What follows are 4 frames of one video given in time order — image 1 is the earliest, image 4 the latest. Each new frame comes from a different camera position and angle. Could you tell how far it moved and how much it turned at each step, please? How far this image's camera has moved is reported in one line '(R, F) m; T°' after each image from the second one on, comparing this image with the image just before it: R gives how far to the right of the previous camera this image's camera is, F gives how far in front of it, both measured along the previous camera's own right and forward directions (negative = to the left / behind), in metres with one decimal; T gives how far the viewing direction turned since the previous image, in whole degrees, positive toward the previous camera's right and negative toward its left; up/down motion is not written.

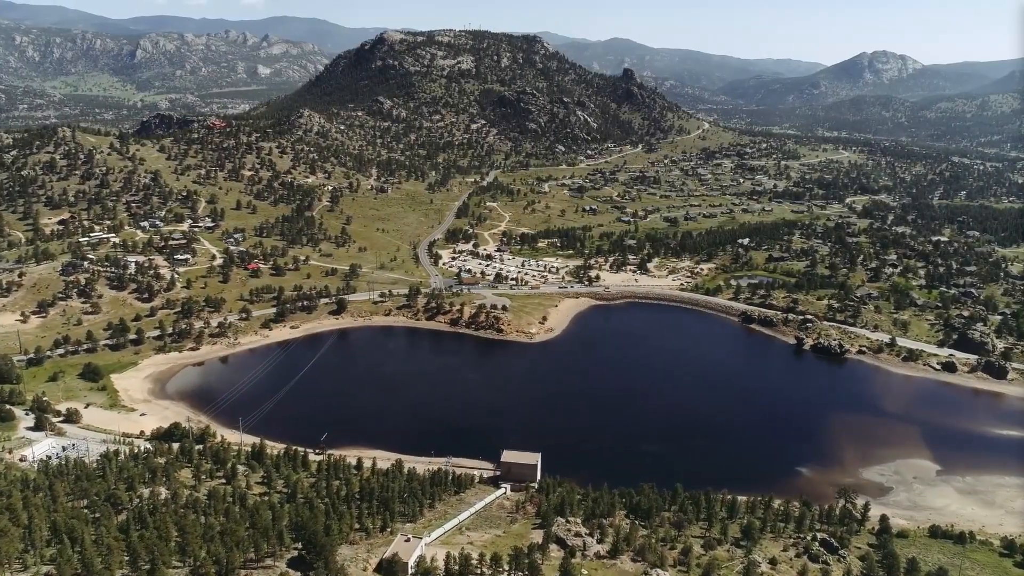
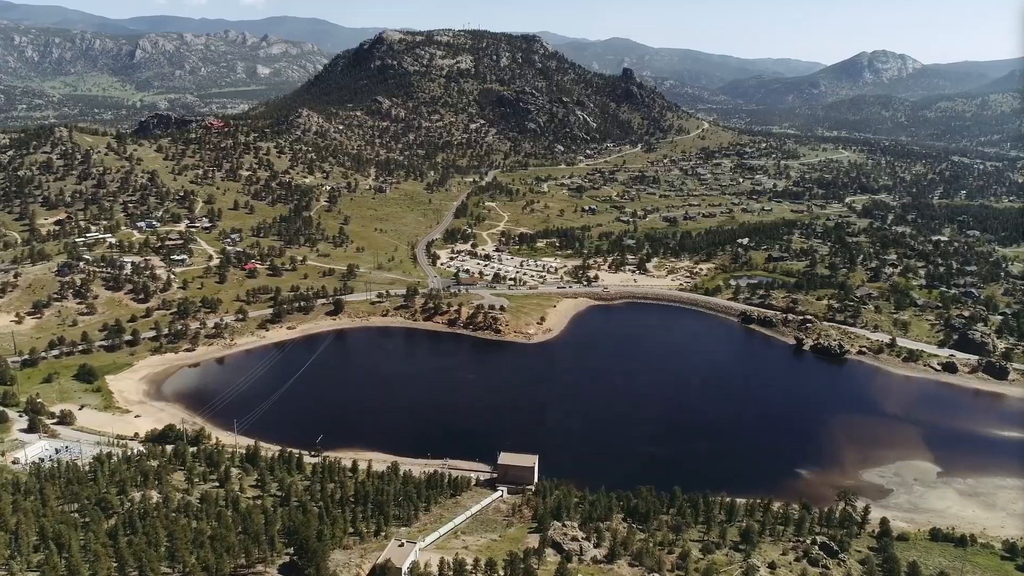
(-1.2, -1.3) m; 0°
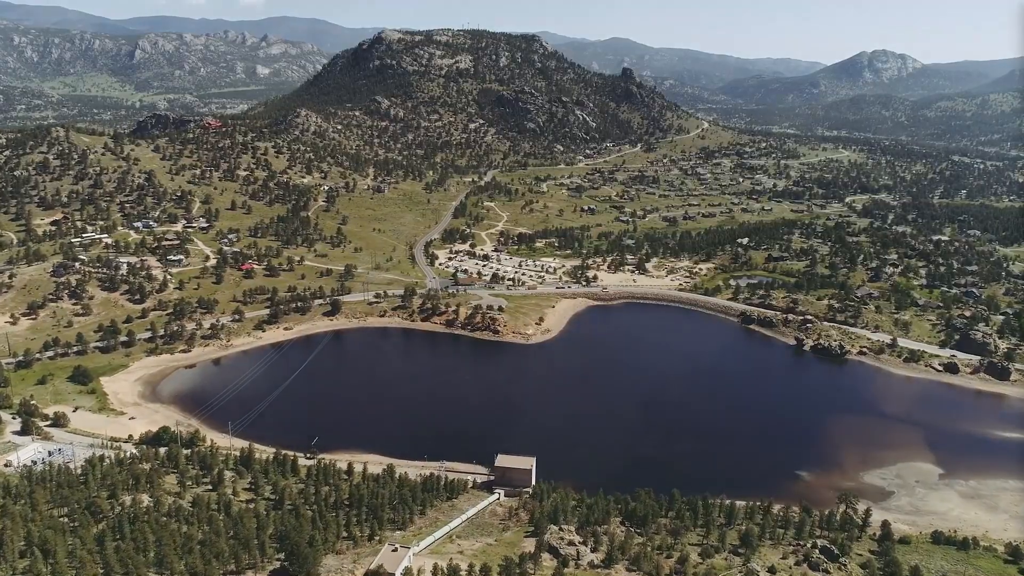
(+0.4, +1.0) m; 0°
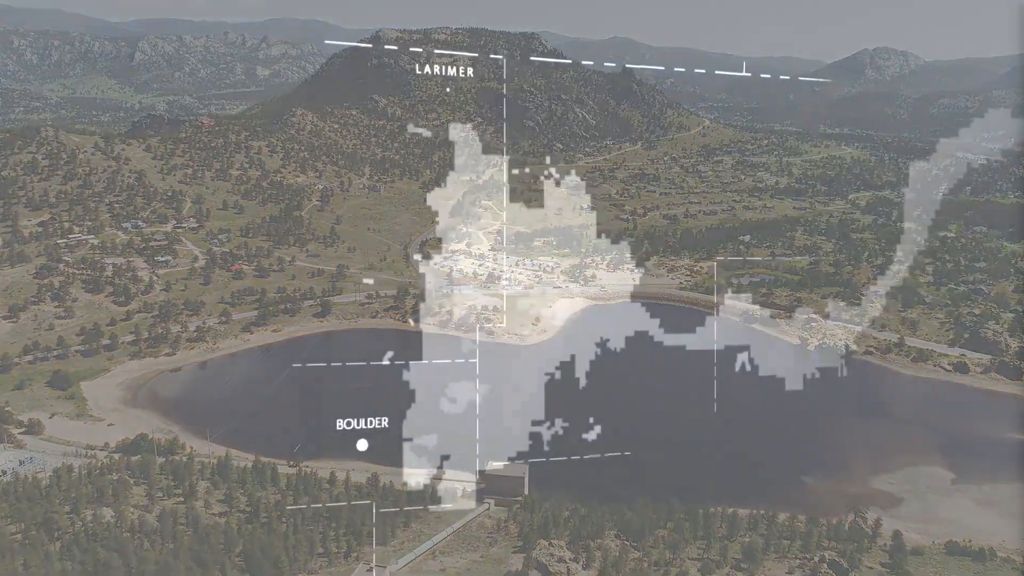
(+0.8, +3.5) m; 0°
